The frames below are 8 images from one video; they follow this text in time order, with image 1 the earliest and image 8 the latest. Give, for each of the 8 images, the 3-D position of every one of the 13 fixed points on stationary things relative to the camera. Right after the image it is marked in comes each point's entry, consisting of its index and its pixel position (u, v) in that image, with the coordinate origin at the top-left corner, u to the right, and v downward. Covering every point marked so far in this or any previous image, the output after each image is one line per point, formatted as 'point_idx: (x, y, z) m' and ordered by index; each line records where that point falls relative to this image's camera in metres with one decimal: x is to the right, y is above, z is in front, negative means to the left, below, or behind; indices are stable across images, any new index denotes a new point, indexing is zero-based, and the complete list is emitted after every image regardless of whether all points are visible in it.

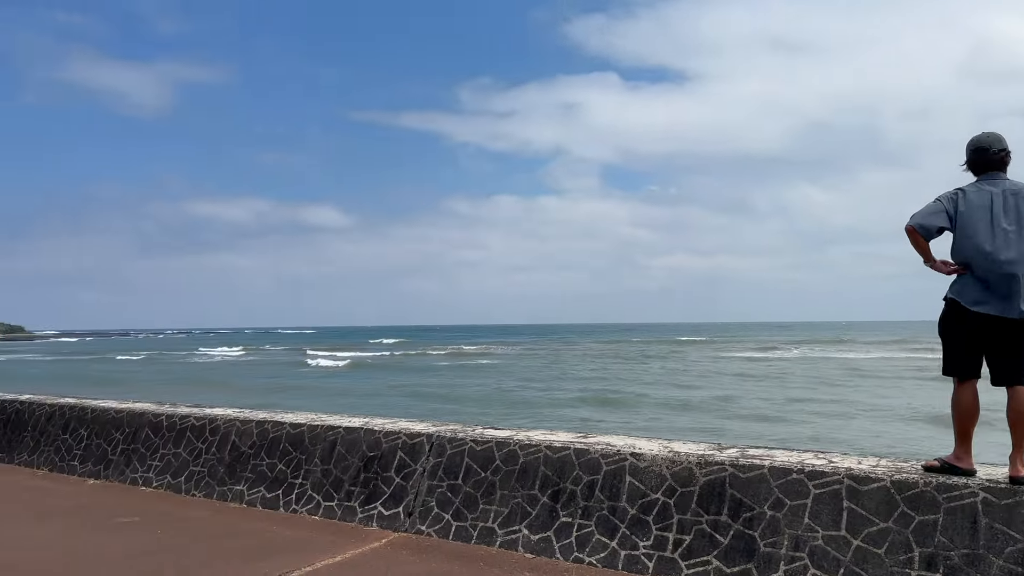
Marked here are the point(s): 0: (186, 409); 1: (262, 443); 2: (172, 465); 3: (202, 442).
0: (-2.6, -1.0, +6.7) m
1: (-1.8, -1.1, +5.9) m
2: (-2.6, -1.4, +6.2) m
3: (-2.3, -1.2, +6.2) m
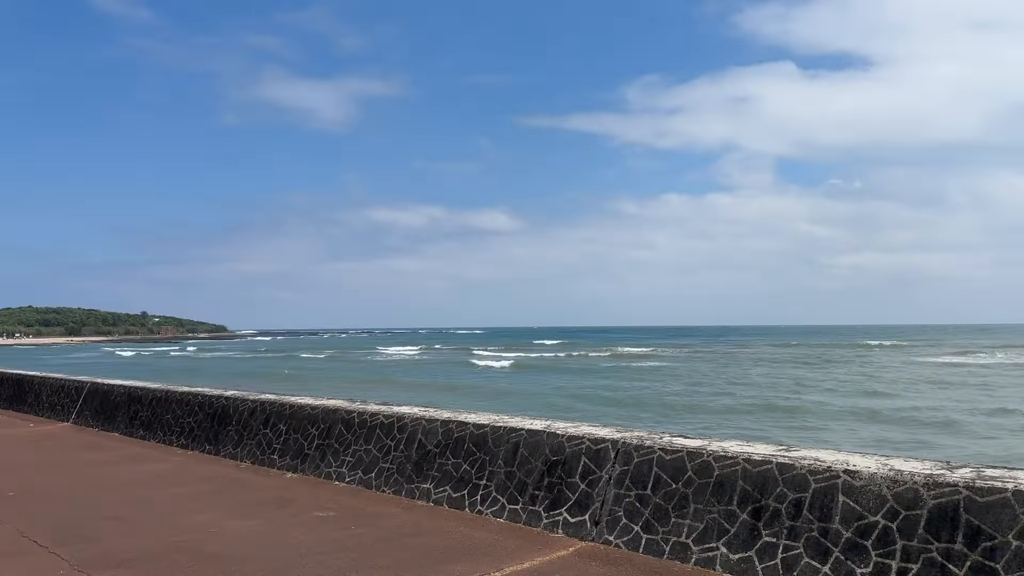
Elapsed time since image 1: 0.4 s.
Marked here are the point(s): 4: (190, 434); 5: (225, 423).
0: (-1.2, -1.0, +6.9) m
1: (-0.5, -1.1, +5.9) m
2: (-1.2, -1.4, +6.4) m
3: (-0.9, -1.2, +6.3) m
4: (-3.3, -1.5, +8.4) m
5: (-2.8, -1.3, +8.1) m
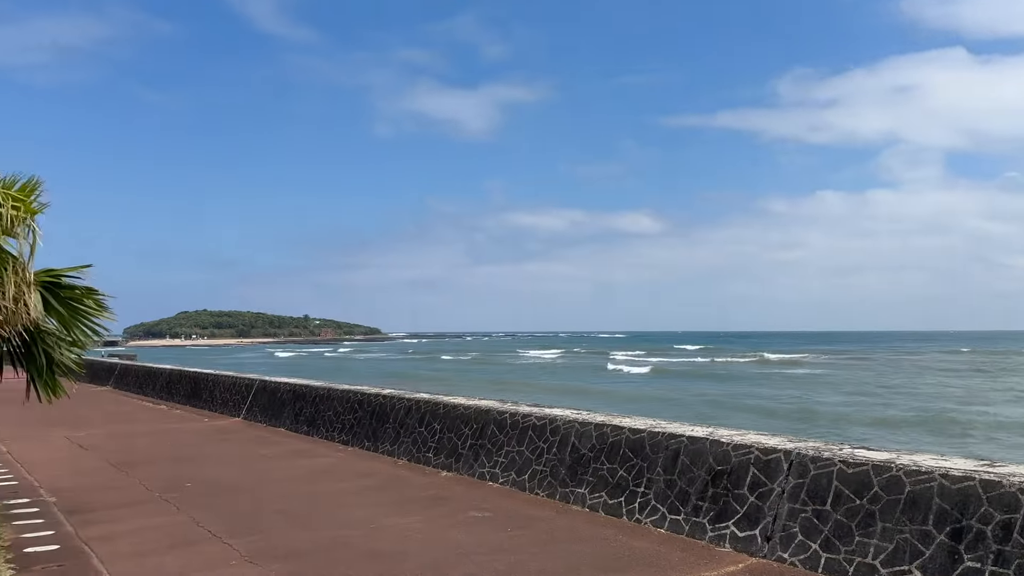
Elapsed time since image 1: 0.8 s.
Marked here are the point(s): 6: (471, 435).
0: (+0.1, -1.0, +6.8) m
1: (+0.6, -1.1, +5.8) m
2: (0.0, -1.4, +6.4) m
3: (+0.2, -1.2, +6.2) m
4: (-1.7, -1.5, +8.7) m
5: (-1.3, -1.3, +8.3) m
6: (-0.4, -1.3, +7.0) m
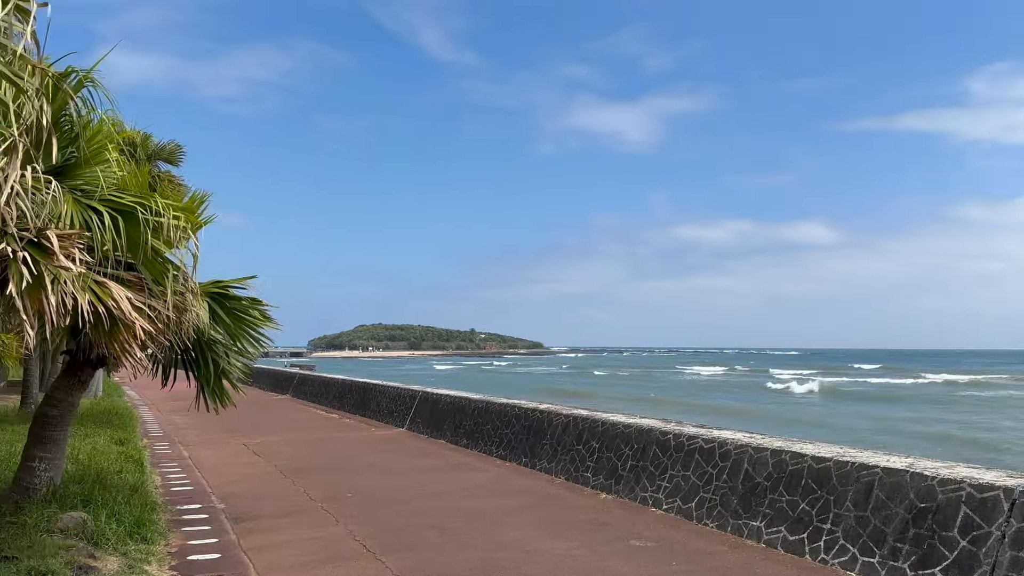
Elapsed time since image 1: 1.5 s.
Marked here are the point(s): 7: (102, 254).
0: (+1.4, -1.1, +6.3) m
1: (+1.7, -1.2, +5.1) m
2: (+1.2, -1.4, +5.9) m
3: (+1.4, -1.2, +5.7) m
4: (0.0, -1.6, +8.5) m
5: (+0.3, -1.5, +8.0) m
6: (+1.0, -1.3, +6.5) m
7: (-1.9, +0.2, +3.7) m
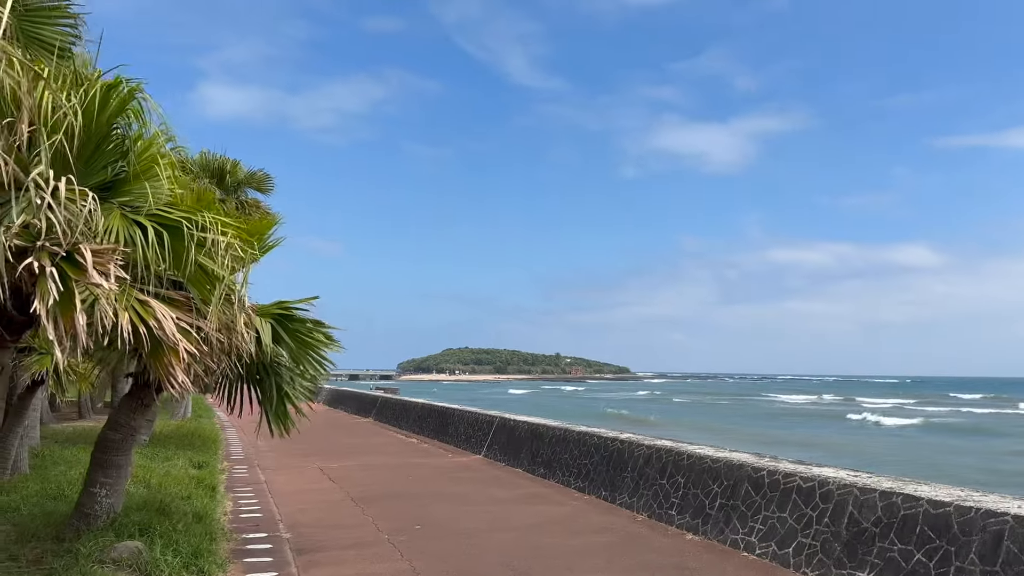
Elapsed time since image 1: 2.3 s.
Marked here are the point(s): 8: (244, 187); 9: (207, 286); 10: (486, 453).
0: (+1.9, -1.2, +5.7) m
1: (+2.1, -1.3, +4.5) m
2: (+1.7, -1.6, +5.3) m
3: (+1.9, -1.4, +5.1) m
4: (+0.7, -1.9, +8.1) m
5: (+1.0, -1.7, +7.5) m
6: (+1.5, -1.5, +6.0) m
7: (-1.6, +0.1, +3.5) m
8: (-5.3, +2.0, +16.0) m
9: (-1.4, 0.0, +3.7) m
10: (-0.4, -2.2, +10.9) m
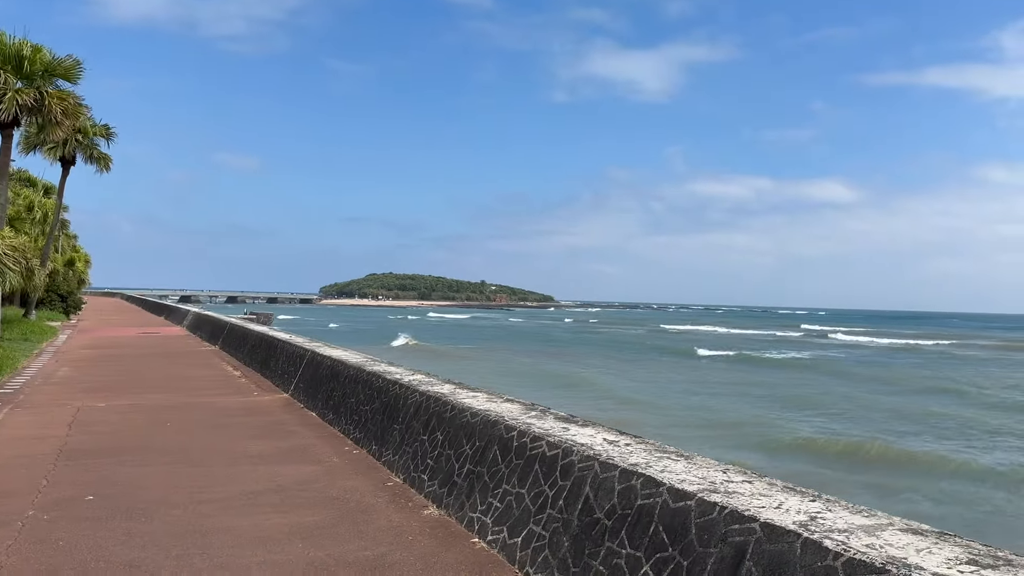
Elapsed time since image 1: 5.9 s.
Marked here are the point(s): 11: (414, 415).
0: (+0.2, -0.7, +4.5) m
1: (+0.5, -0.9, +3.3) m
2: (0.0, -1.1, +4.1) m
3: (+0.2, -0.9, +3.9) m
4: (-1.2, -1.1, +6.7) m
5: (-0.9, -1.0, +6.2) m
6: (-0.2, -1.0, +4.7) m
7: (-3.1, +0.4, +1.9) m
8: (-7.8, +3.5, +13.7) m
9: (-2.9, +0.4, +2.1) m
10: (-2.6, -1.2, +9.6) m
11: (-0.7, -0.9, +5.8) m
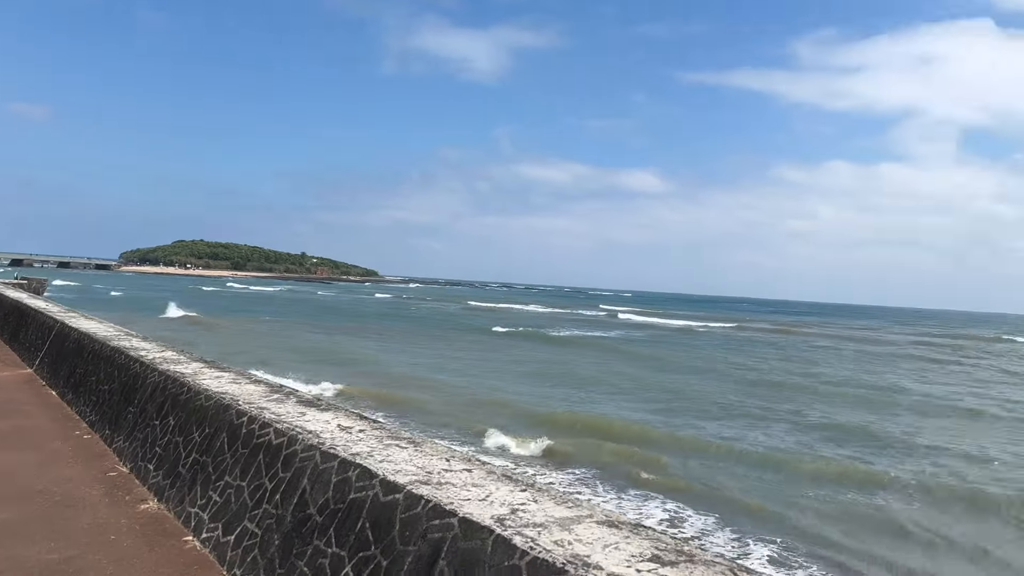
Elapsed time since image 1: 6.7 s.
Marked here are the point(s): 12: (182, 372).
0: (-1.1, -0.6, +4.1) m
1: (-0.7, -0.8, +3.1) m
2: (-1.3, -1.0, +3.7) m
3: (-1.1, -0.8, +3.5) m
4: (-3.0, -0.9, +6.0) m
5: (-2.6, -0.8, +5.6) m
6: (-1.6, -0.8, +4.3) m
7: (-3.8, +0.6, +0.9) m
8: (-10.7, +4.2, +11.3) m
9: (-3.7, +0.5, +1.1) m
10: (-4.9, -0.8, +8.5) m
11: (-2.3, -0.7, +5.3) m
12: (-2.1, -0.5, +5.3) m
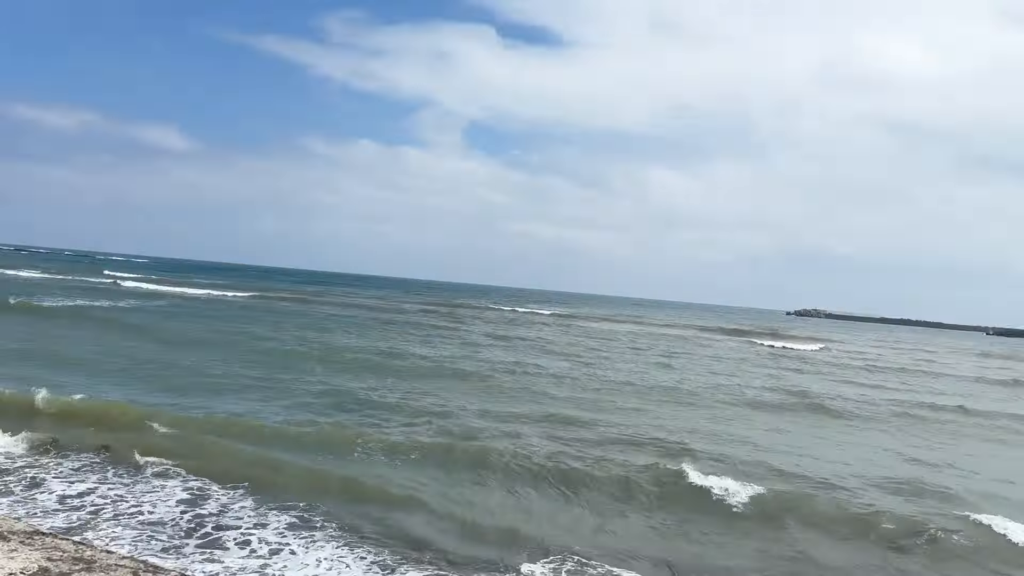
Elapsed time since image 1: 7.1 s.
0: (-3.2, -0.4, +2.7) m
1: (-2.3, -0.7, +2.0) m
2: (-3.1, -0.8, +2.3) m
3: (-2.9, -0.7, +2.3) m
4: (-5.8, -0.6, +3.5) m
5: (-5.2, -0.5, +3.3) m
6: (-3.7, -0.6, +2.6) m
7: (-3.9, +0.7, -1.5) m
8: (-15.0, +4.8, +4.2) m
9: (-3.9, +0.6, -1.2) m
10: (-8.7, -0.4, +4.7) m
11: (-4.8, -0.5, +3.1) m
12: (-4.6, -0.3, +3.2) m
